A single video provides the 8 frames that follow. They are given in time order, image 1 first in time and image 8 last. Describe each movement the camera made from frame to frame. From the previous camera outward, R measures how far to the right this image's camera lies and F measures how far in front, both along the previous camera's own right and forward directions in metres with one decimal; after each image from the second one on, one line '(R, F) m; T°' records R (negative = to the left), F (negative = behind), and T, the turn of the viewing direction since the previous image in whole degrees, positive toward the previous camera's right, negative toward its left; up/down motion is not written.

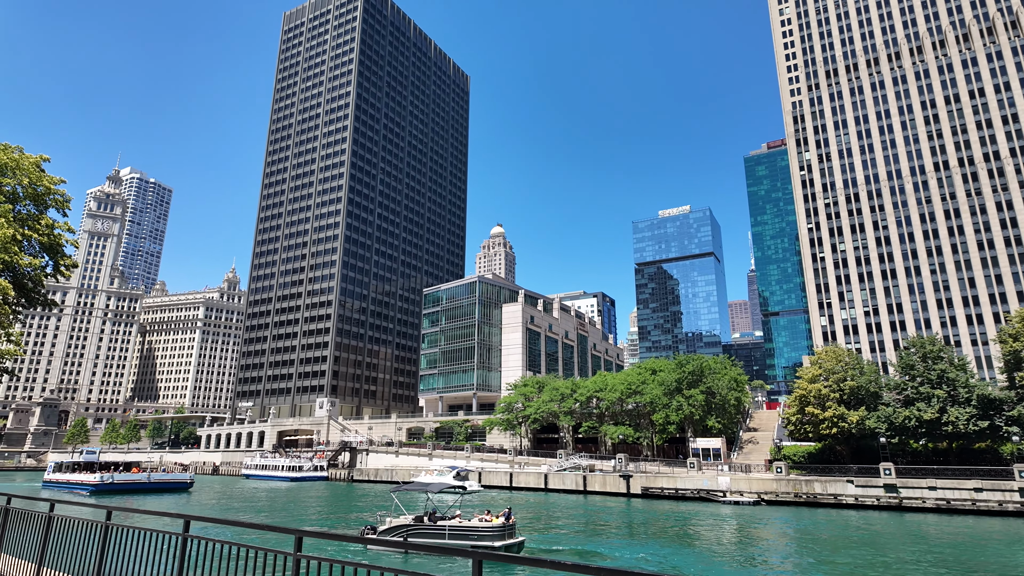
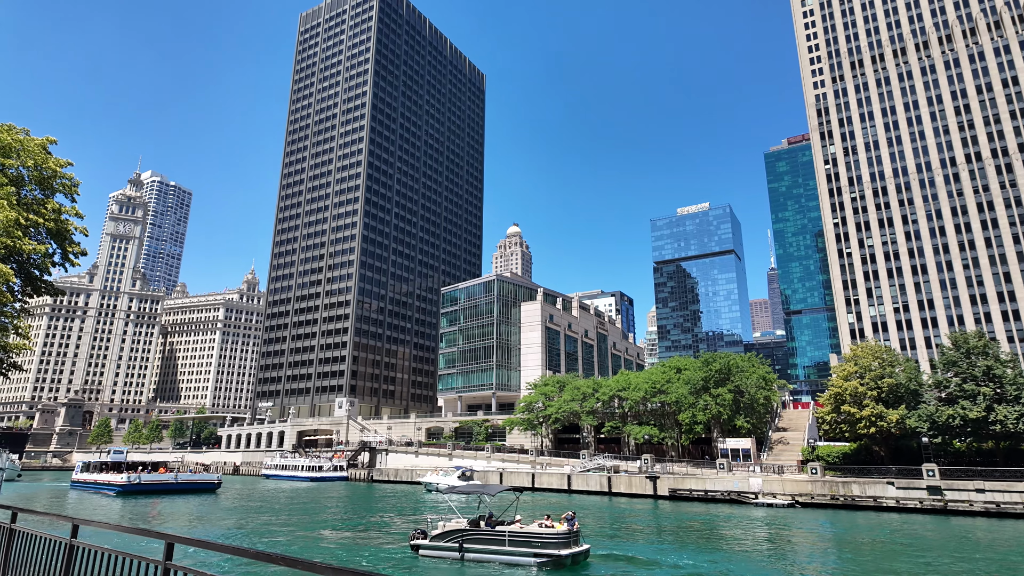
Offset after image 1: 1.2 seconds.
(-0.5, +1.3) m; -2°
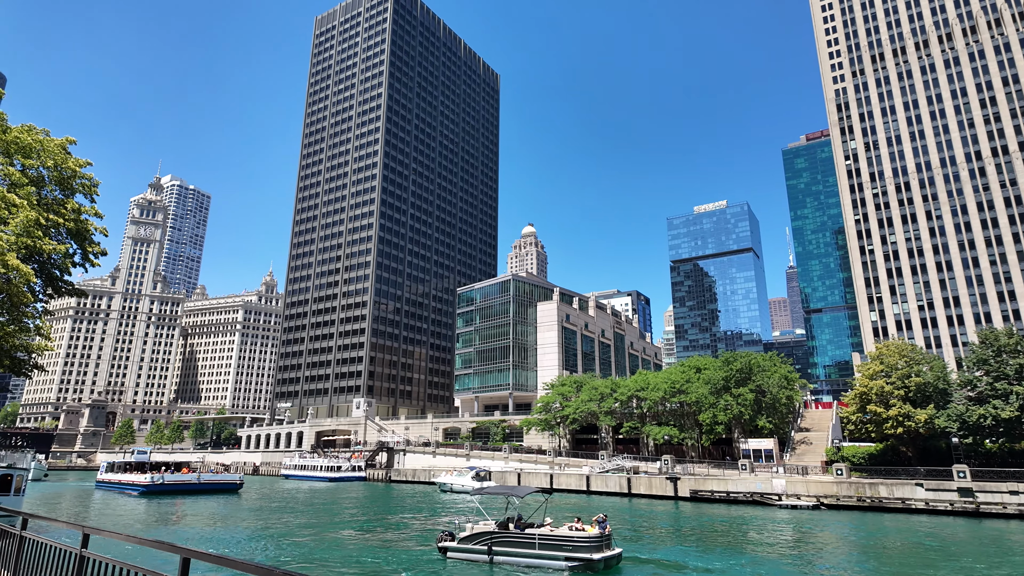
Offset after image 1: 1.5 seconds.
(-0.2, +0.3) m; -1°
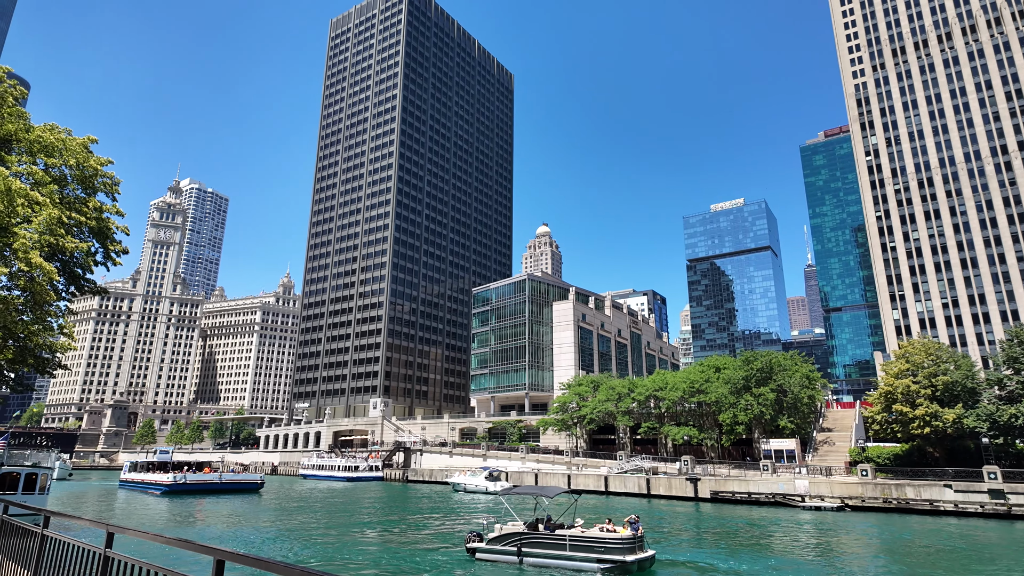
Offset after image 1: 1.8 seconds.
(-0.2, +0.3) m; -1°
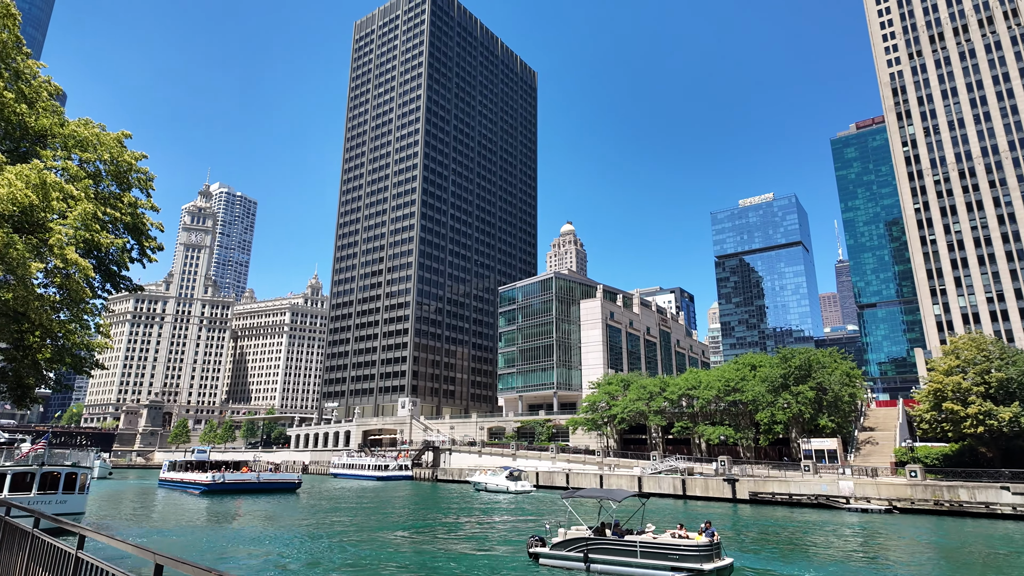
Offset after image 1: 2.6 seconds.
(-0.5, +0.7) m; -2°
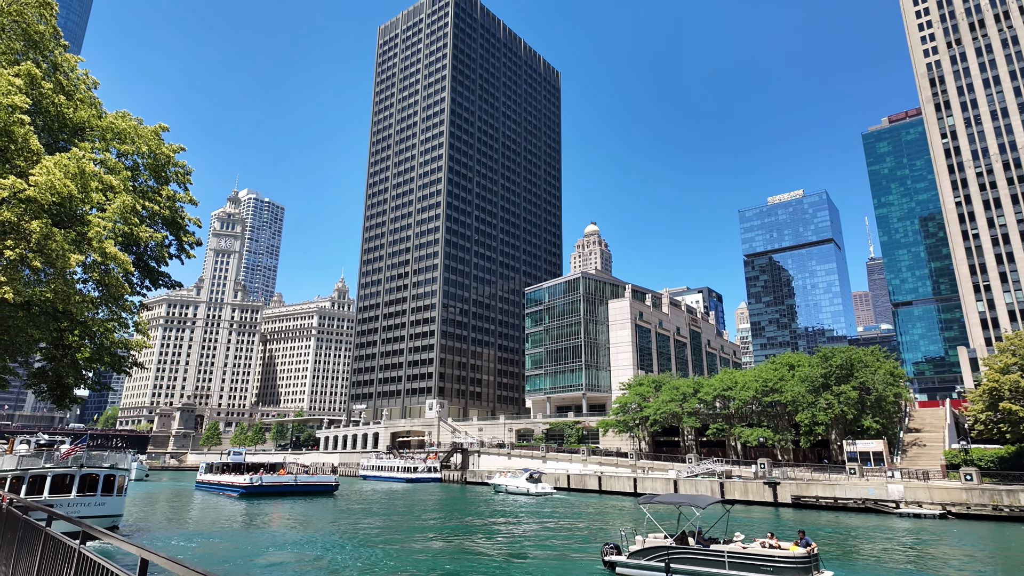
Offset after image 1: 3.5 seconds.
(-0.7, +0.8) m; -2°
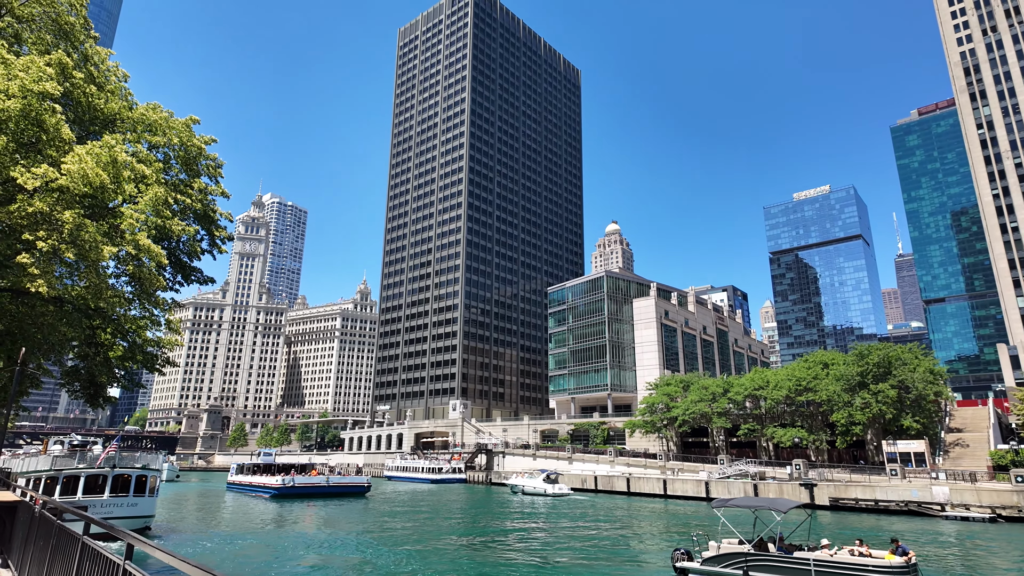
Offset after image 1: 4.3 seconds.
(-0.5, +0.6) m; -2°
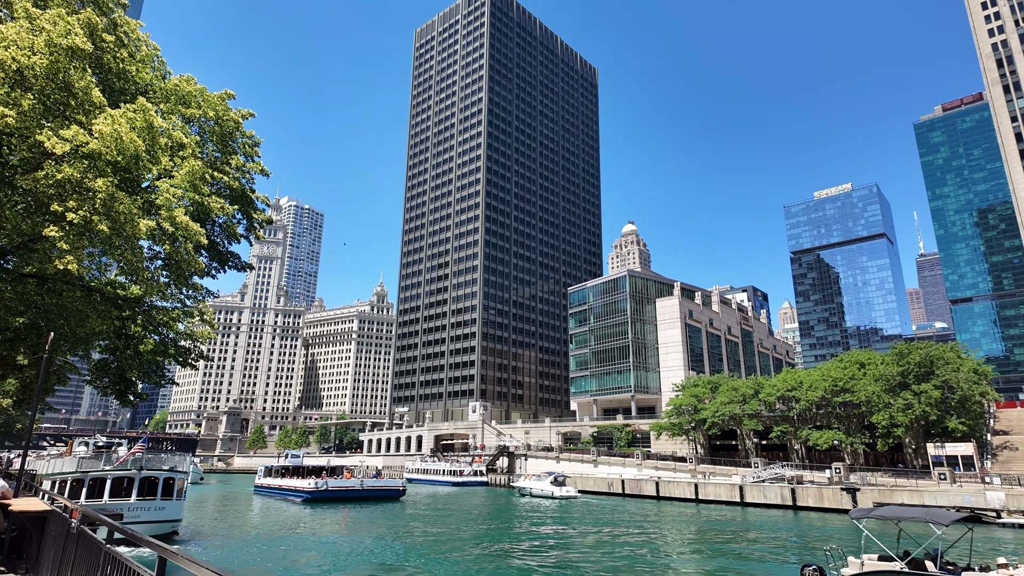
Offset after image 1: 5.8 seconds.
(-1.1, +1.2) m; -1°
